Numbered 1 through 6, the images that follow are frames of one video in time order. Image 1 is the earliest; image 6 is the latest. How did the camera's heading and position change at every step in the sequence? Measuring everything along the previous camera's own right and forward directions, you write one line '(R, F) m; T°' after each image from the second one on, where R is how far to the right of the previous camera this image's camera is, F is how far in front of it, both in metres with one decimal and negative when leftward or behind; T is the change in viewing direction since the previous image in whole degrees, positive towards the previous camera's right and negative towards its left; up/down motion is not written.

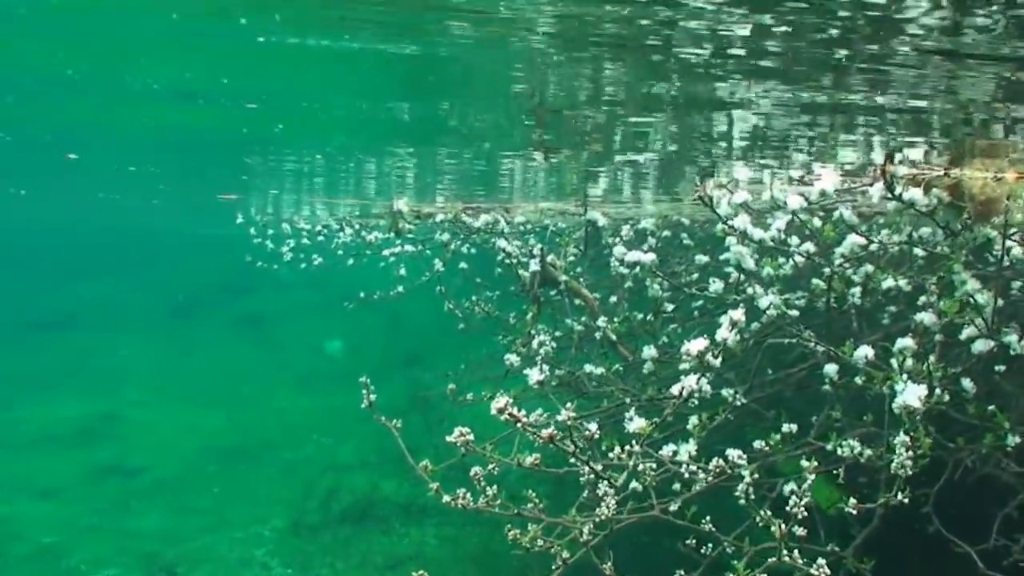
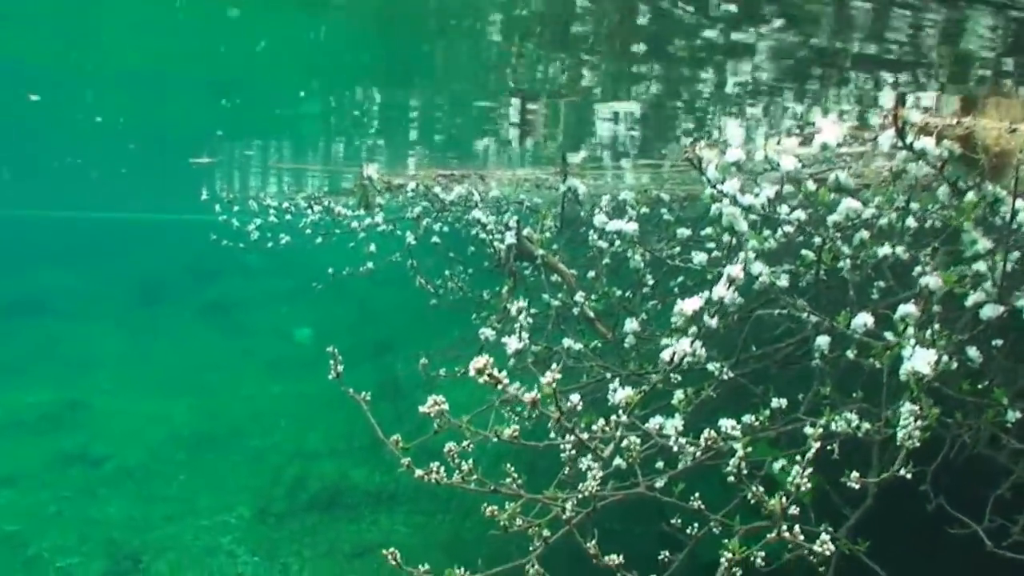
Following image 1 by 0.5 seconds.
(0.0, +0.2) m; +1°
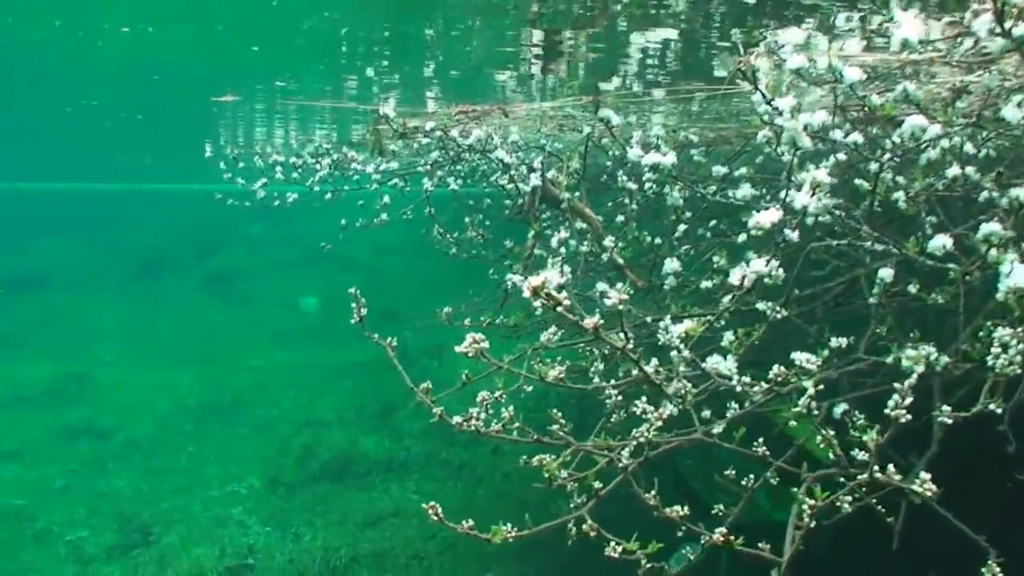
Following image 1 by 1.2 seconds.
(-0.1, +0.3) m; 0°
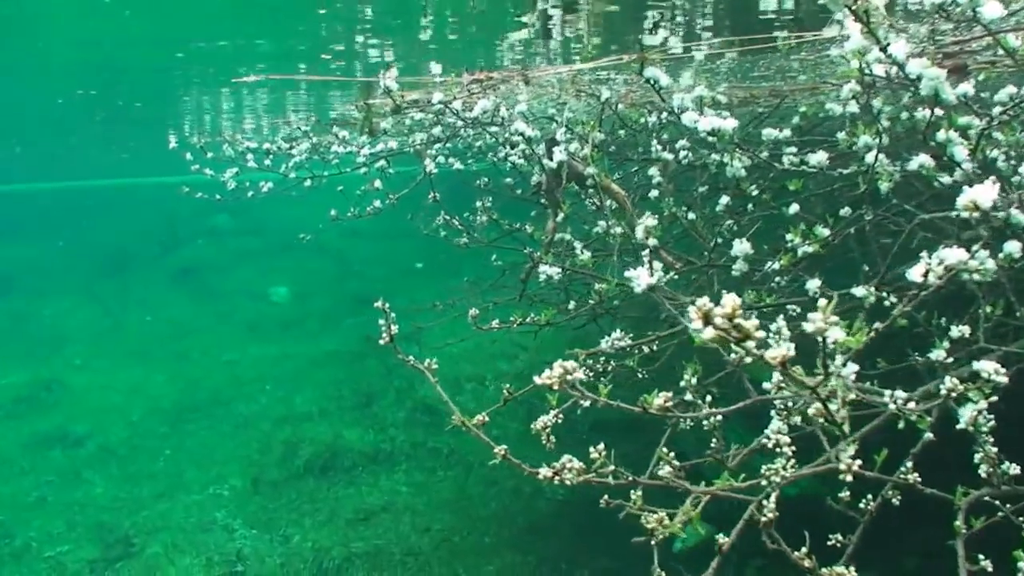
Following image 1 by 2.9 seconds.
(-0.2, +0.7) m; +2°
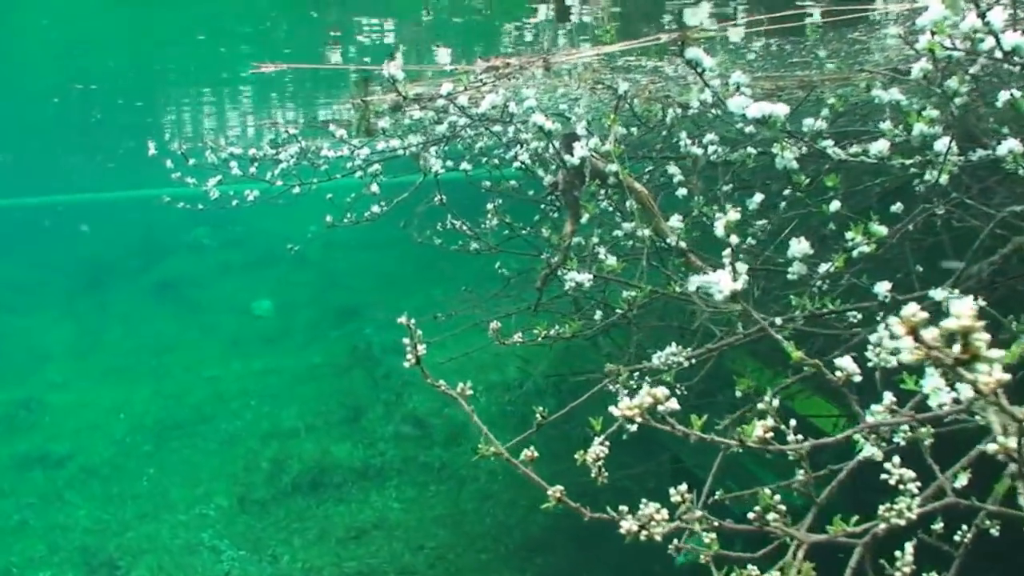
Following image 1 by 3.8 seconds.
(-0.1, +0.4) m; +1°
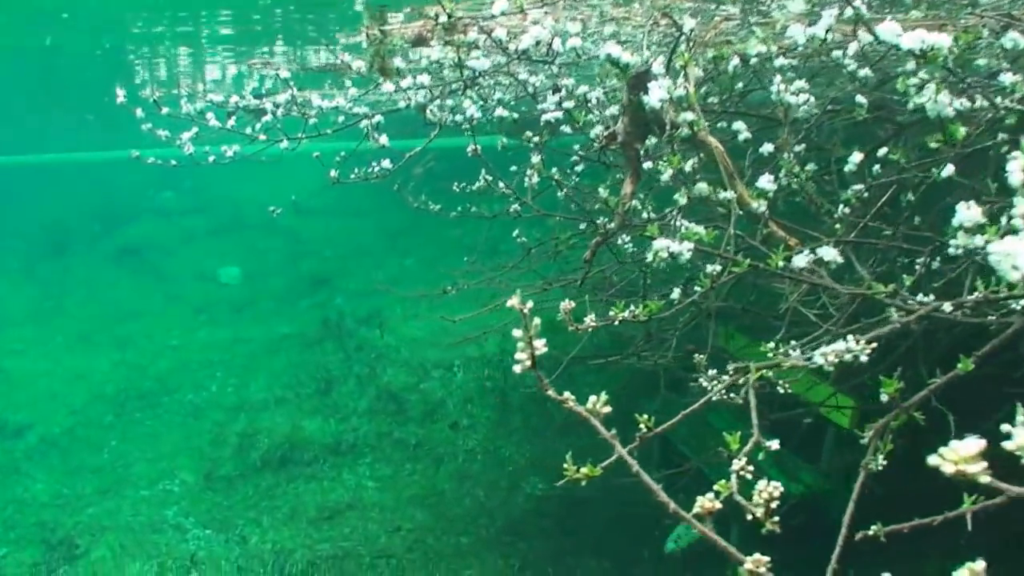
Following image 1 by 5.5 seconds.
(-0.3, +0.8) m; +2°
